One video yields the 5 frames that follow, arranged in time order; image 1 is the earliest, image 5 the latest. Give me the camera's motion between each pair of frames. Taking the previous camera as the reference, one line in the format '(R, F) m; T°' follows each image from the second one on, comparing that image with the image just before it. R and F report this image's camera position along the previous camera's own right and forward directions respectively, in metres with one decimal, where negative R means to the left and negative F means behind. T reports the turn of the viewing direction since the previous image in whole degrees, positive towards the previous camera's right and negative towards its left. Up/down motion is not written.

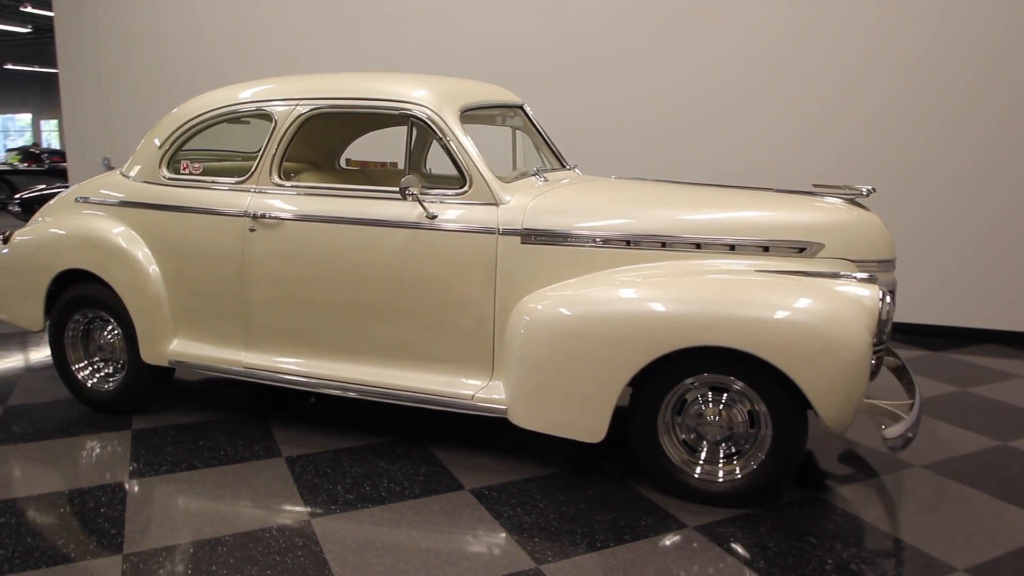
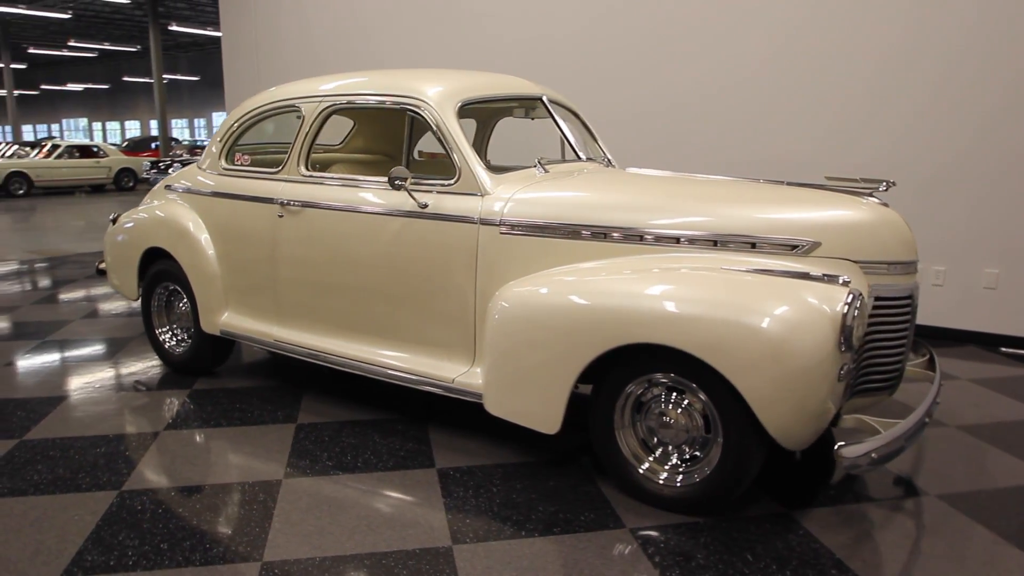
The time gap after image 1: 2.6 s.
(+0.8, 0.0) m; -14°
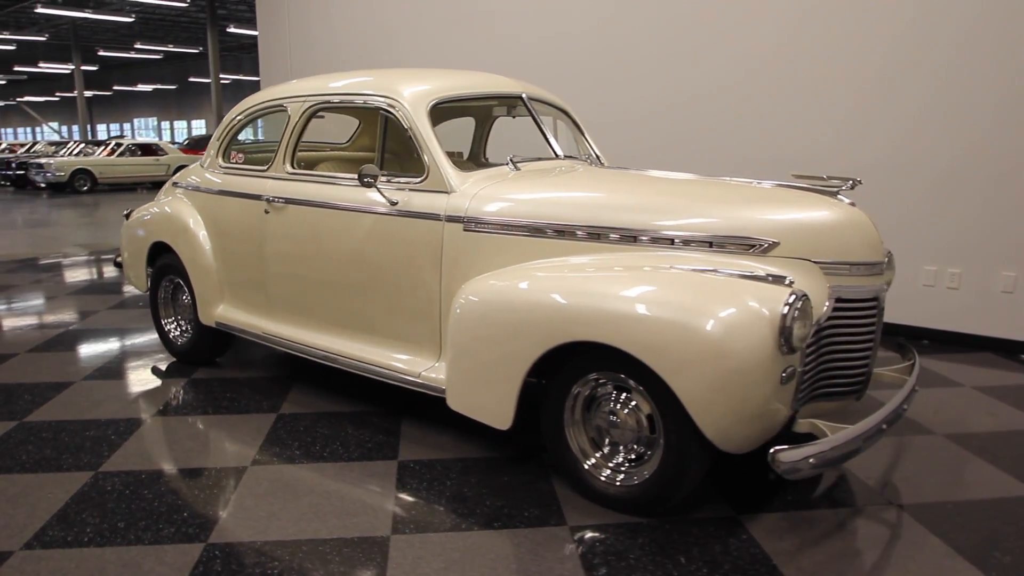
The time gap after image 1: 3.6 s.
(+0.4, 0.0) m; -5°
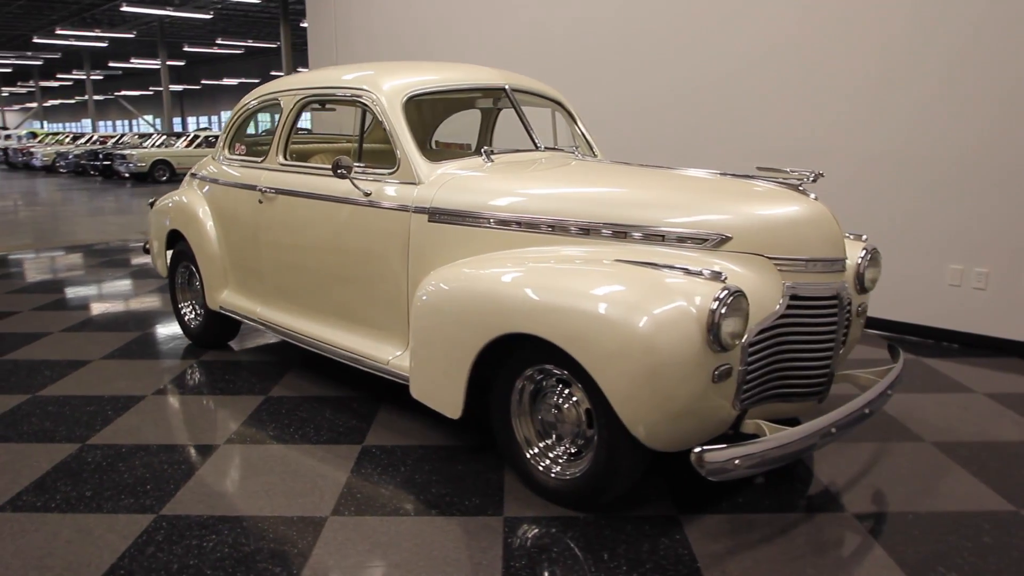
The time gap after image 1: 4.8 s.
(+0.5, 0.0) m; -6°
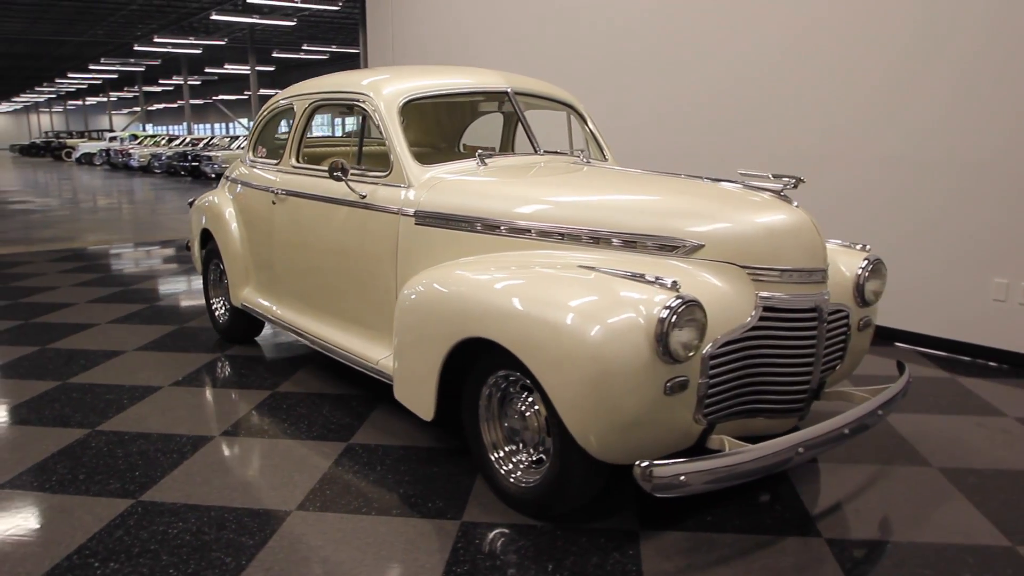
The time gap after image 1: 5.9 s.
(+0.4, 0.0) m; -6°
